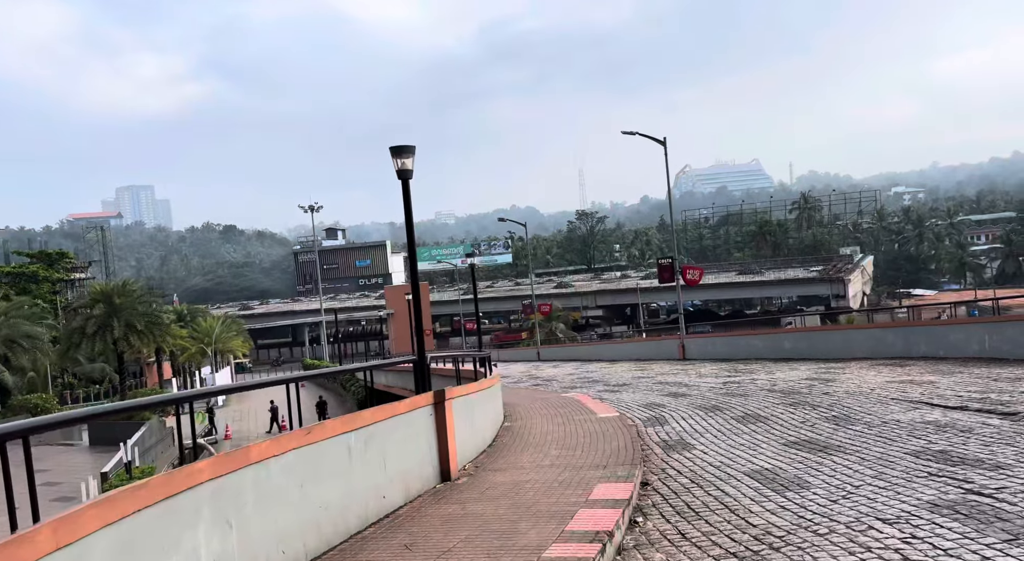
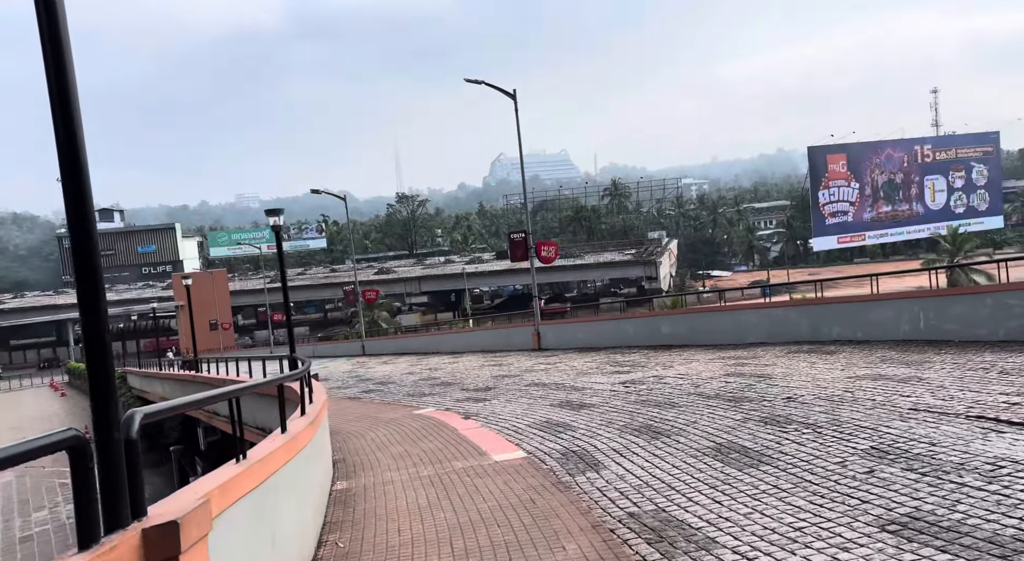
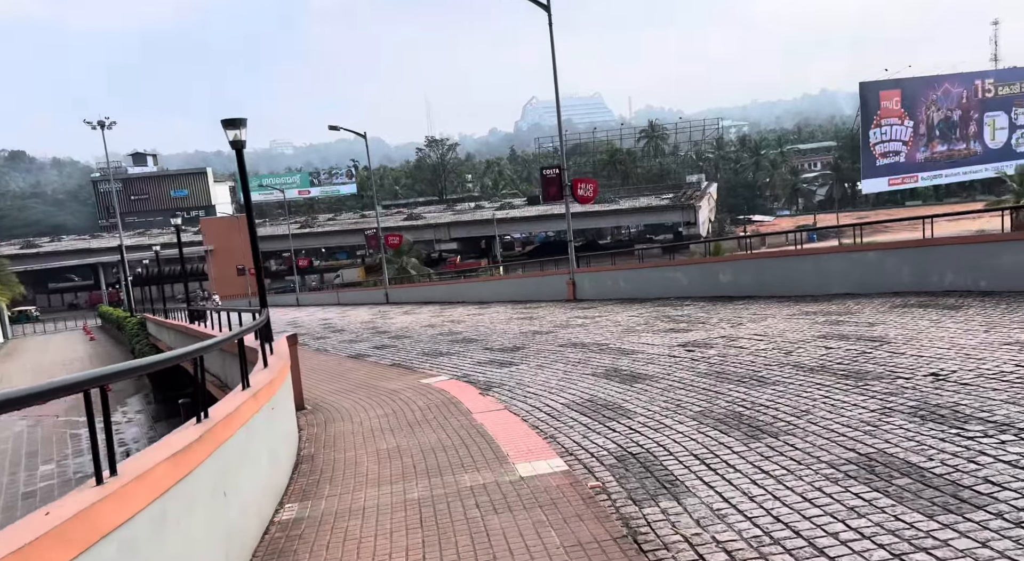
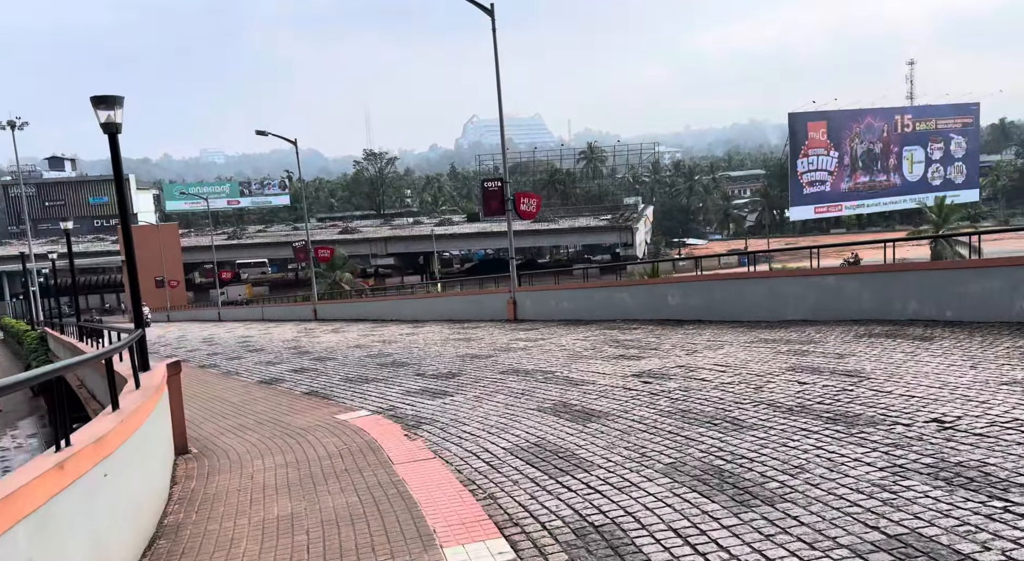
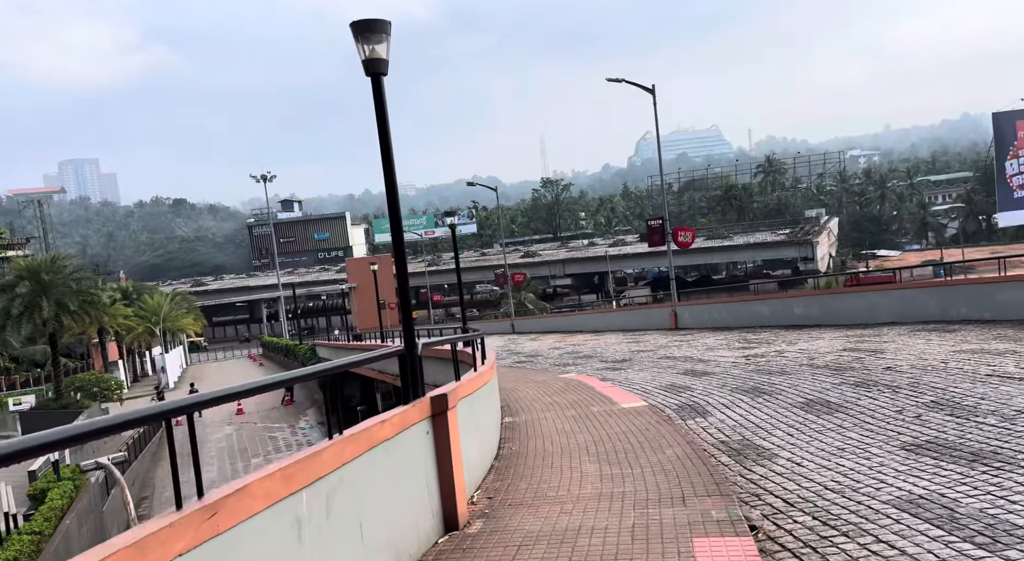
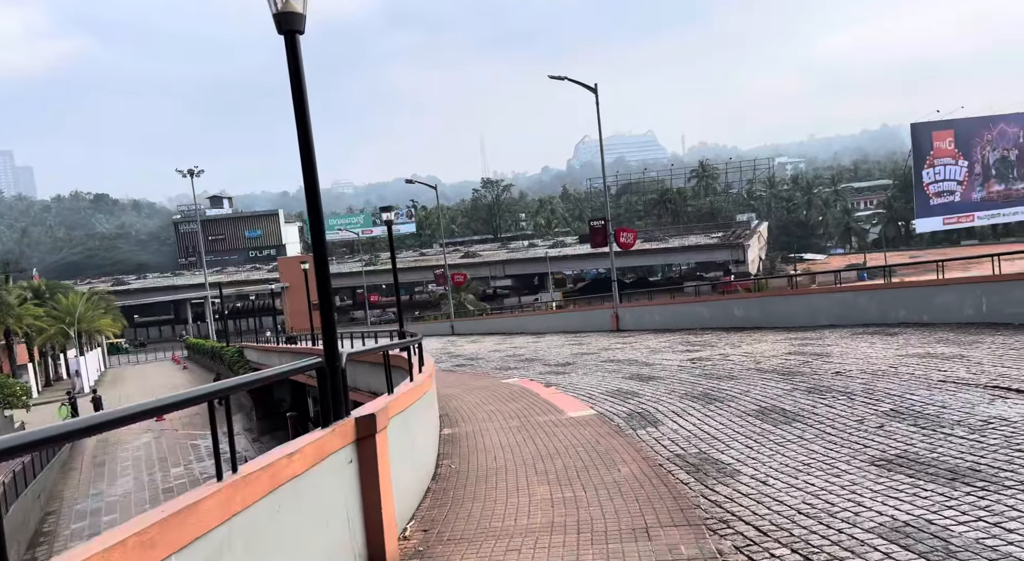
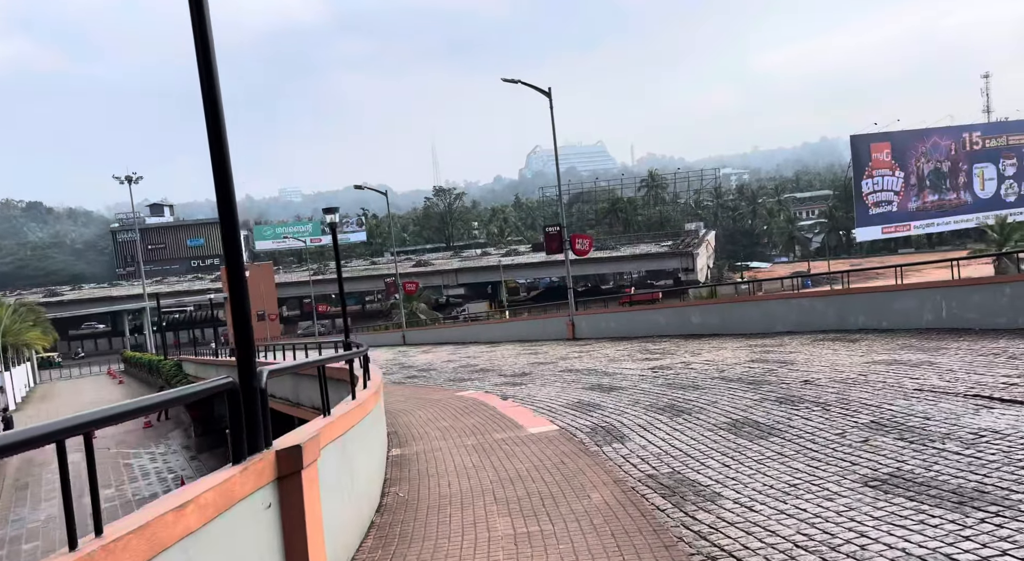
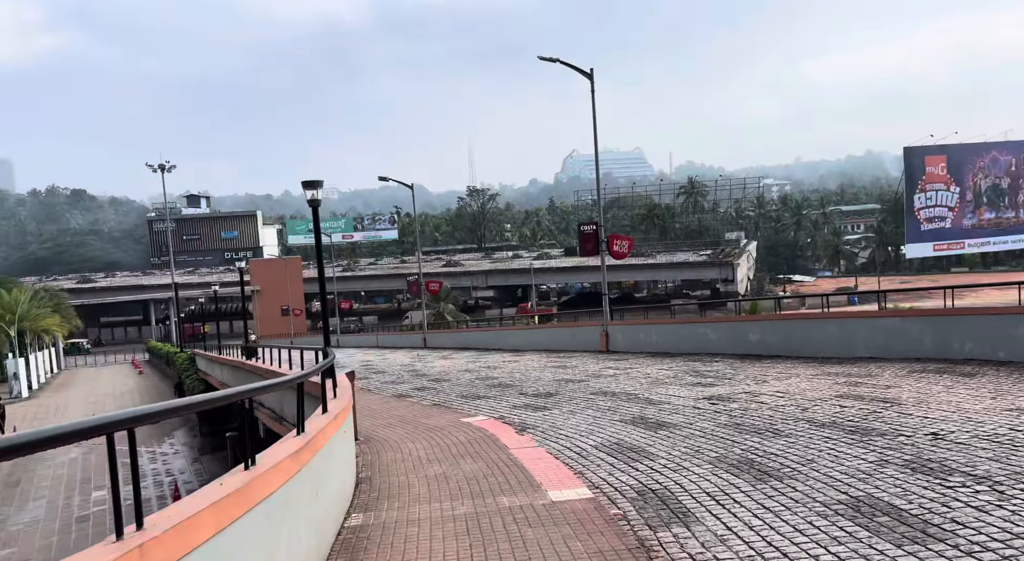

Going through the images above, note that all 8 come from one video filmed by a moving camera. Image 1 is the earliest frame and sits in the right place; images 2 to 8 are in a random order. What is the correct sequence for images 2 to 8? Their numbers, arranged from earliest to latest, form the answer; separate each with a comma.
5, 6, 7, 2, 8, 3, 4
